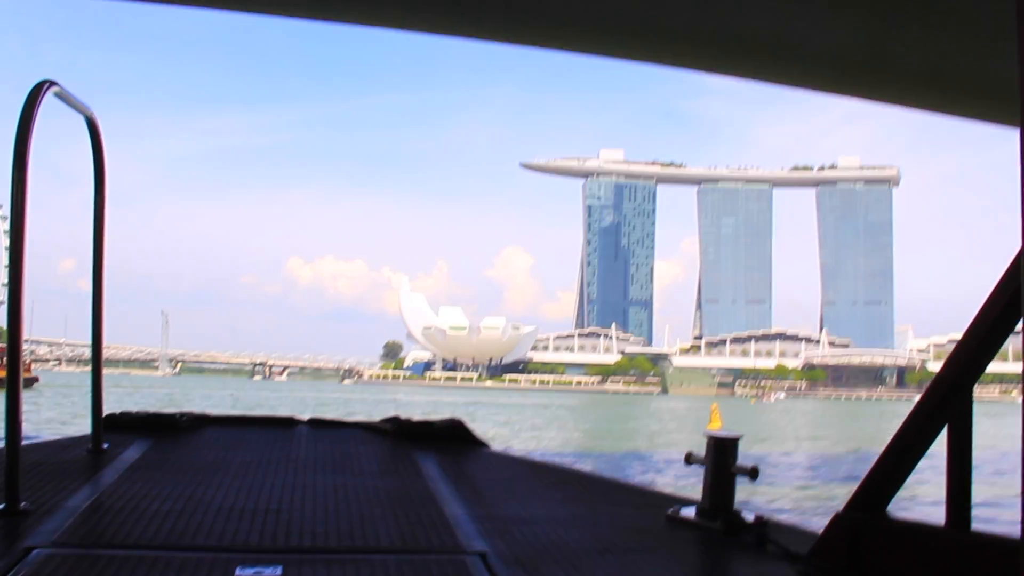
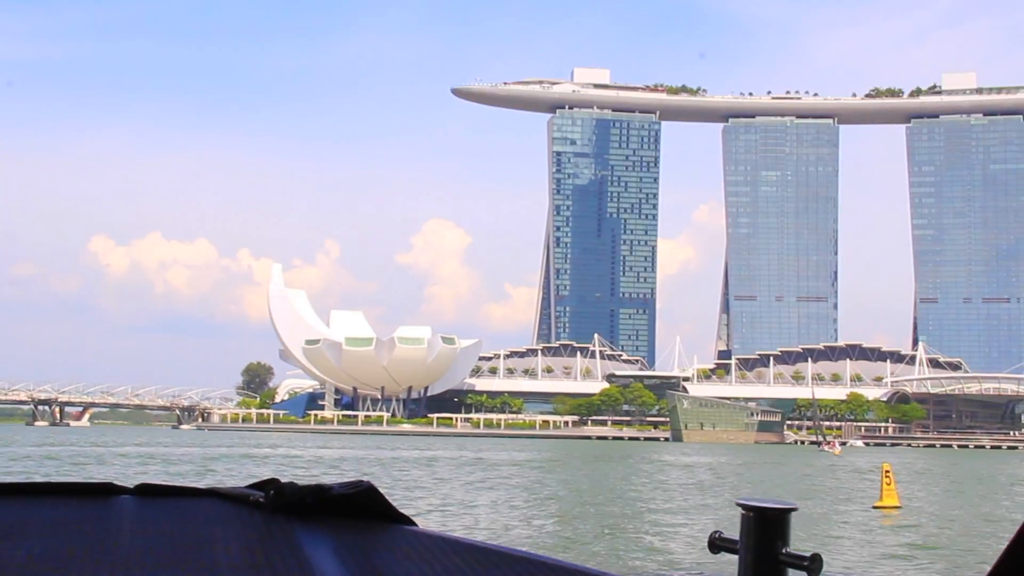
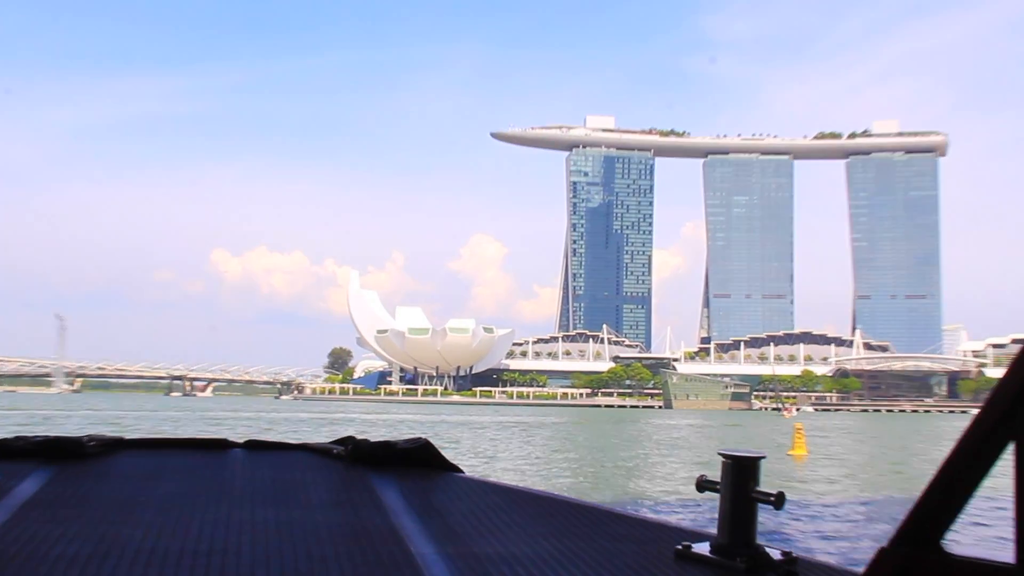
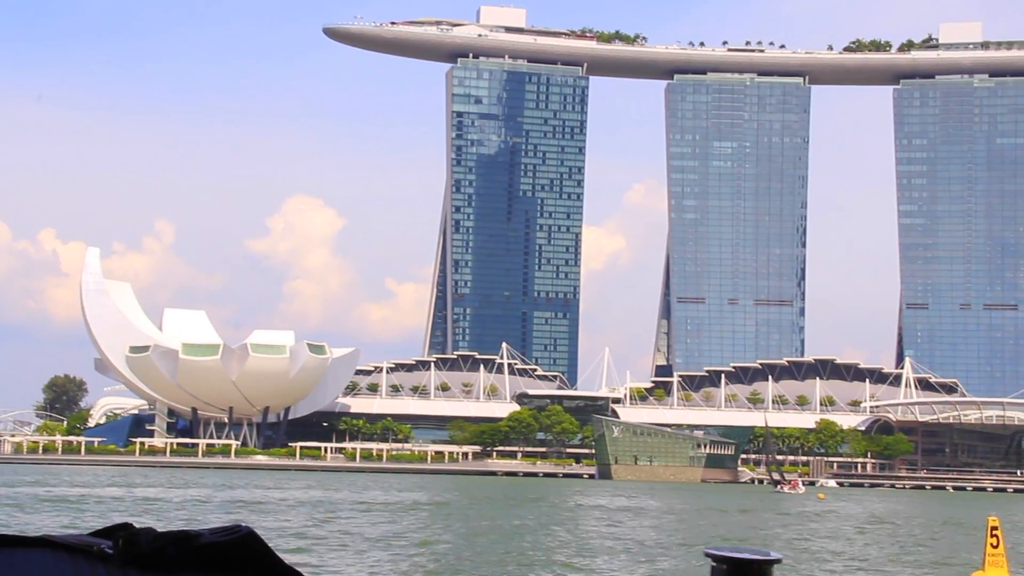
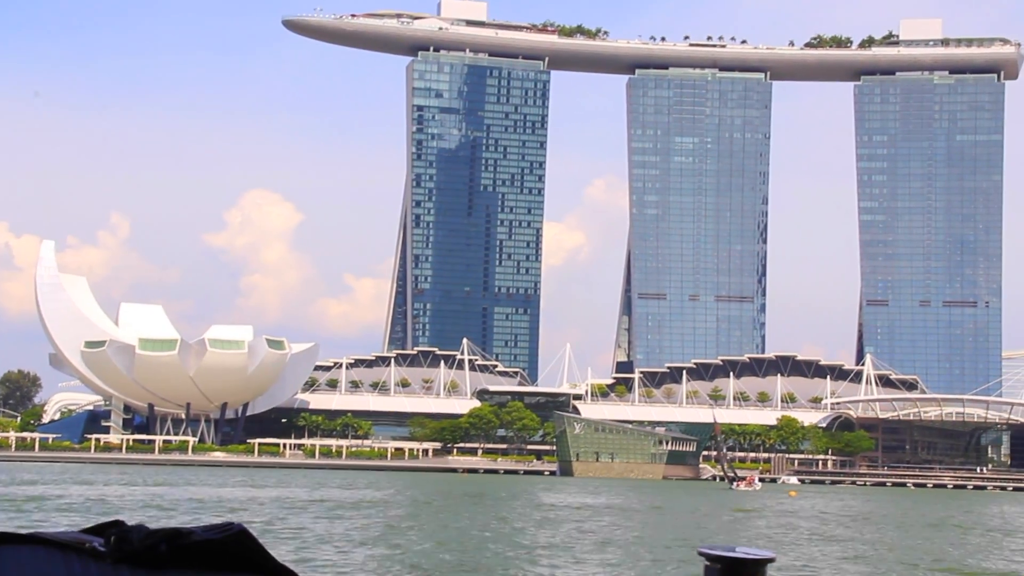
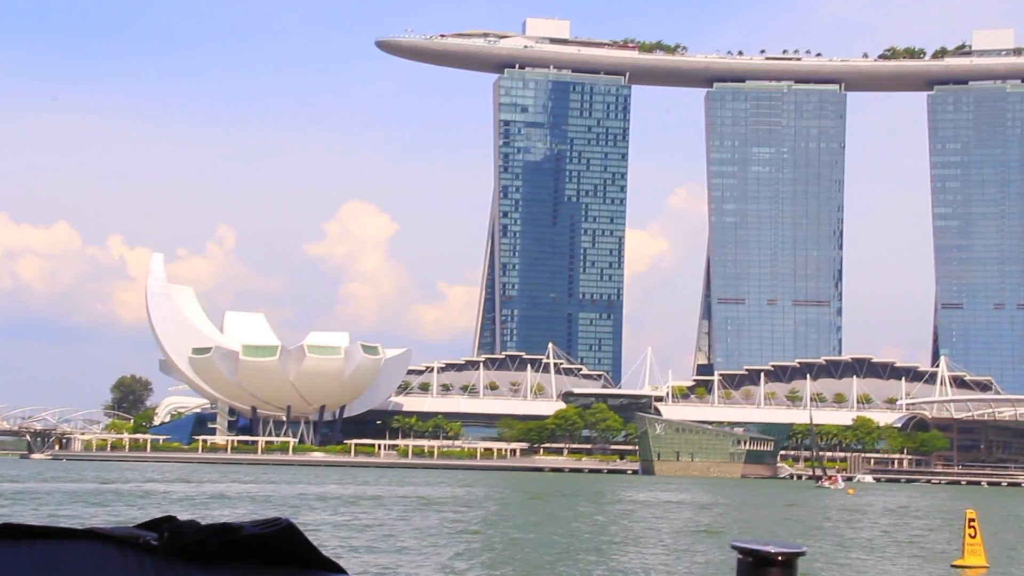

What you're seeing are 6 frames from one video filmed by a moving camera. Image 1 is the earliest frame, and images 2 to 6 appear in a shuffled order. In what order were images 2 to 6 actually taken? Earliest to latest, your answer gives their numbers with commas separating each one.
3, 2, 6, 4, 5
